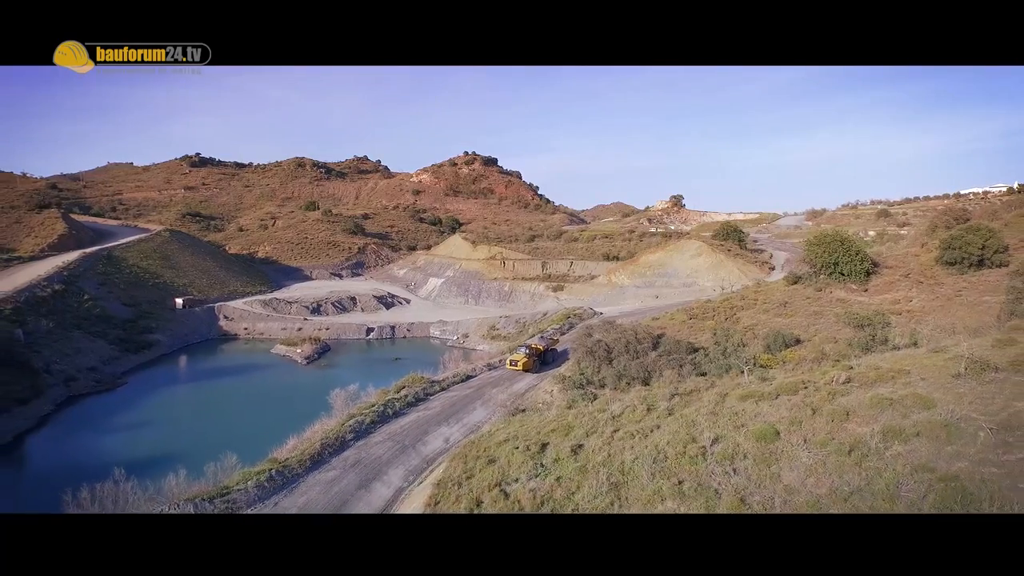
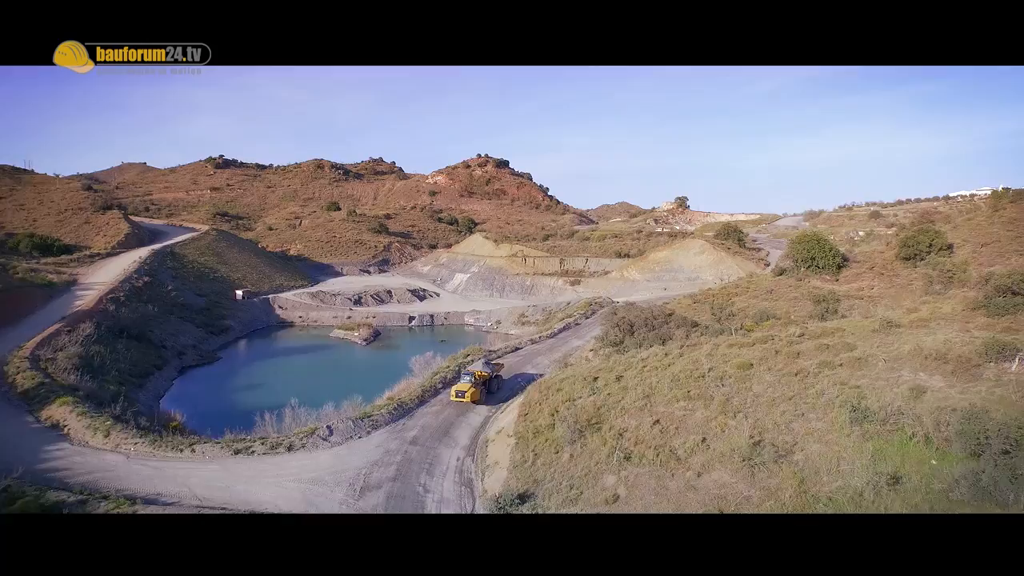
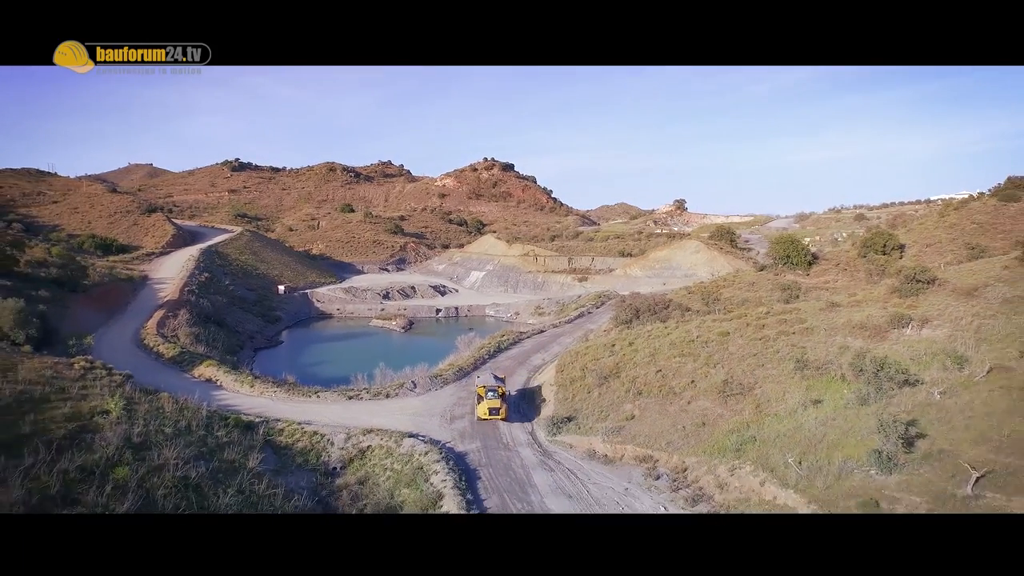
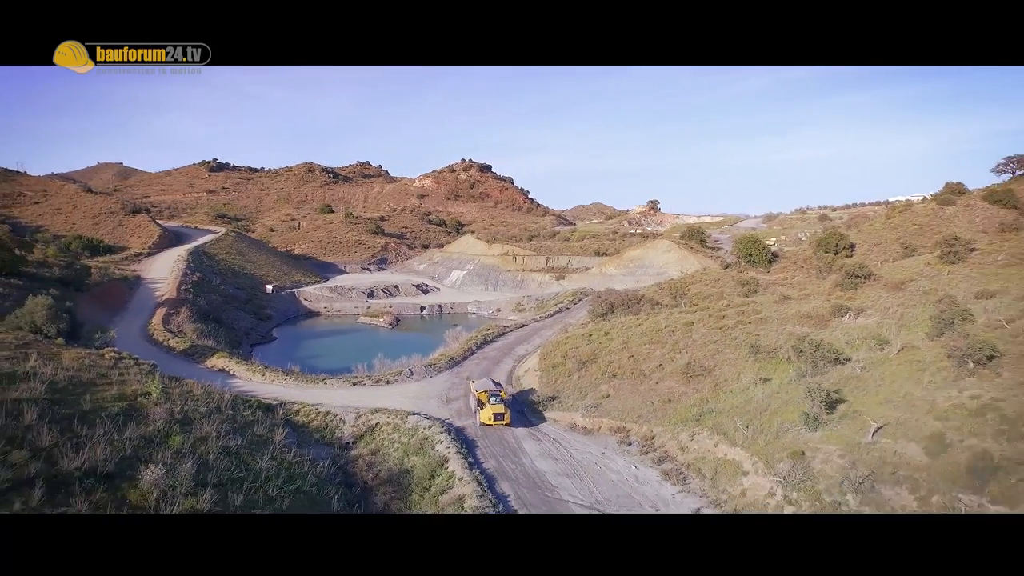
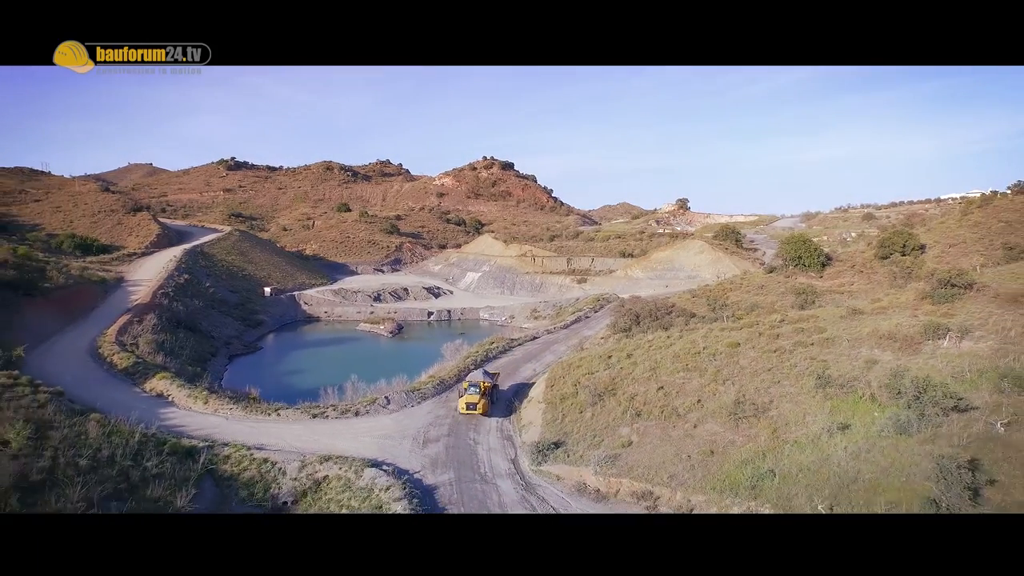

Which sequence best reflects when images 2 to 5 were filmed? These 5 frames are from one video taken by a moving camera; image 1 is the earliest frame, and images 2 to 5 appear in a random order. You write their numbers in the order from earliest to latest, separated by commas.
2, 5, 3, 4
